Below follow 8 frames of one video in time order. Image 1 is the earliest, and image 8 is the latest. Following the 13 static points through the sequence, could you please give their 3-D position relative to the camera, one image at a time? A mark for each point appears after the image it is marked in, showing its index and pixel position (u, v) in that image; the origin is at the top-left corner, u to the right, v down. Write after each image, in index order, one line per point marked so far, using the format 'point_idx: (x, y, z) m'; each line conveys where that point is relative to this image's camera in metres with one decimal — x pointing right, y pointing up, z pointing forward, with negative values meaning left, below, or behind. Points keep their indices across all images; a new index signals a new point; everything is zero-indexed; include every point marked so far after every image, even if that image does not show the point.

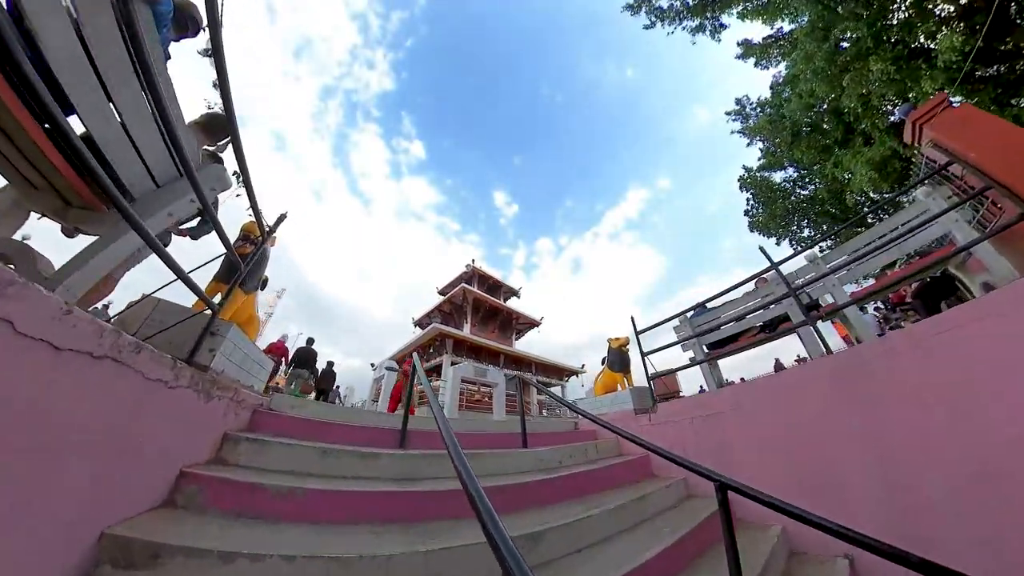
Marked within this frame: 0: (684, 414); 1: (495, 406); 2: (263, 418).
0: (+2.5, -1.7, +4.7) m
1: (-0.4, -3.0, +9.0) m
2: (-1.8, -0.9, +2.5) m
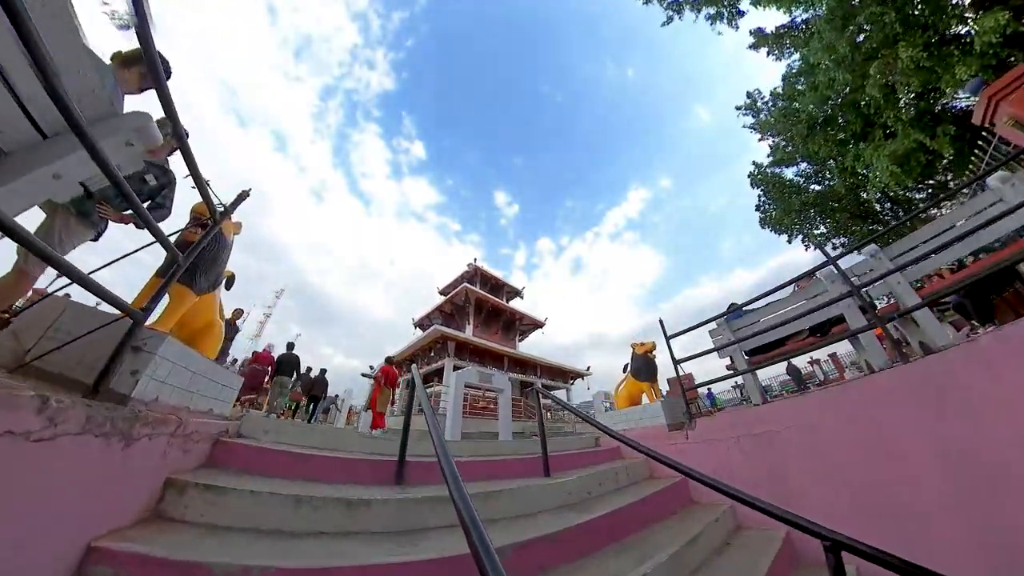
0: (+2.7, -1.7, +4.2) m
1: (-0.2, -3.0, +8.4) m
2: (-1.6, -0.9, +2.0) m
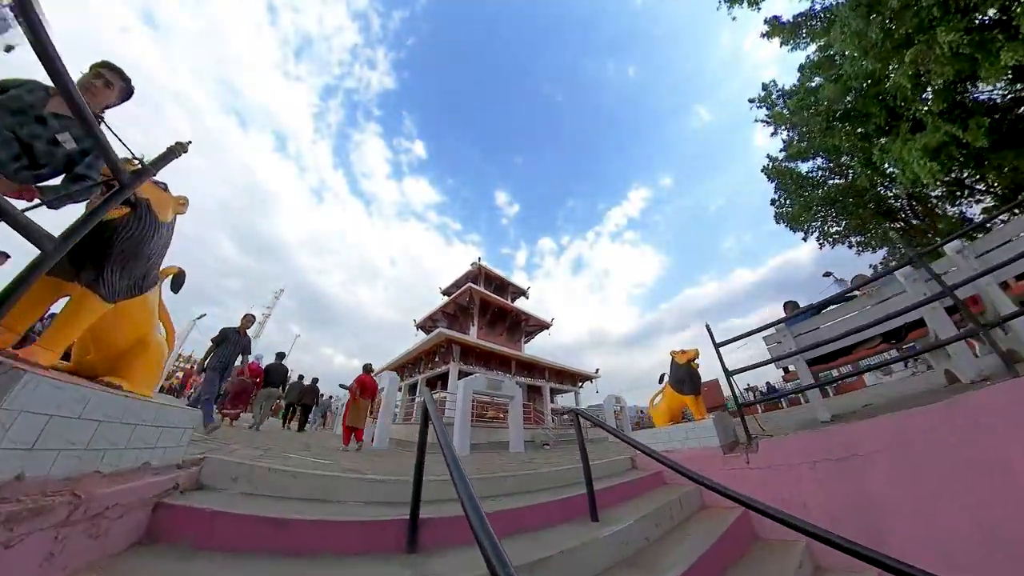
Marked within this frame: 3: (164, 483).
0: (+2.9, -1.7, +3.6) m
1: (0.0, -3.0, +7.9) m
2: (-1.4, -0.9, +1.4) m
3: (-1.5, -0.8, +1.5) m
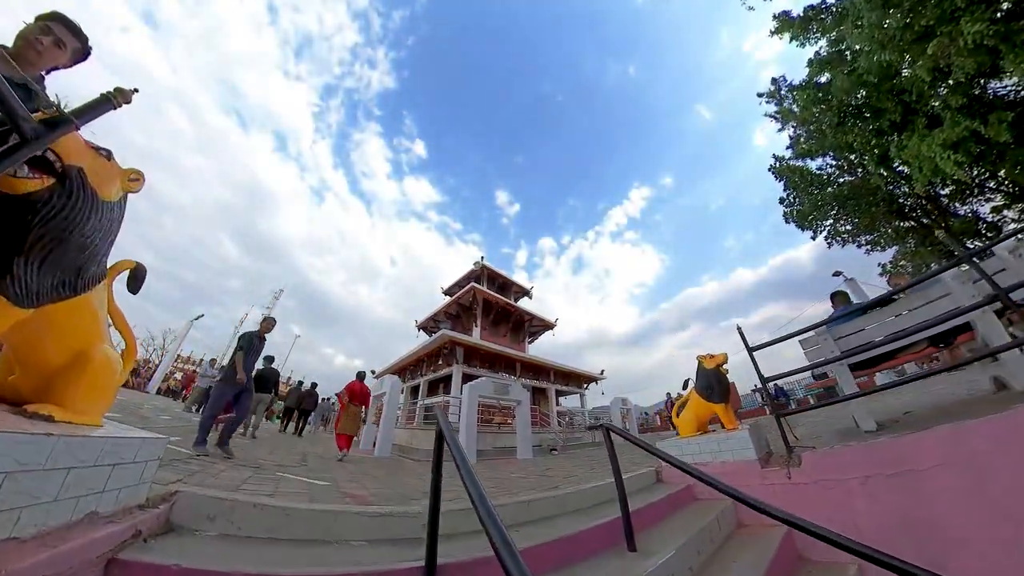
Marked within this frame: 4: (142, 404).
0: (+3.1, -1.7, +3.3) m
1: (+0.2, -3.0, +7.6) m
2: (-1.2, -0.9, +1.1) m
3: (-1.3, -0.8, +1.2) m
4: (-6.8, -2.2, +6.5) m
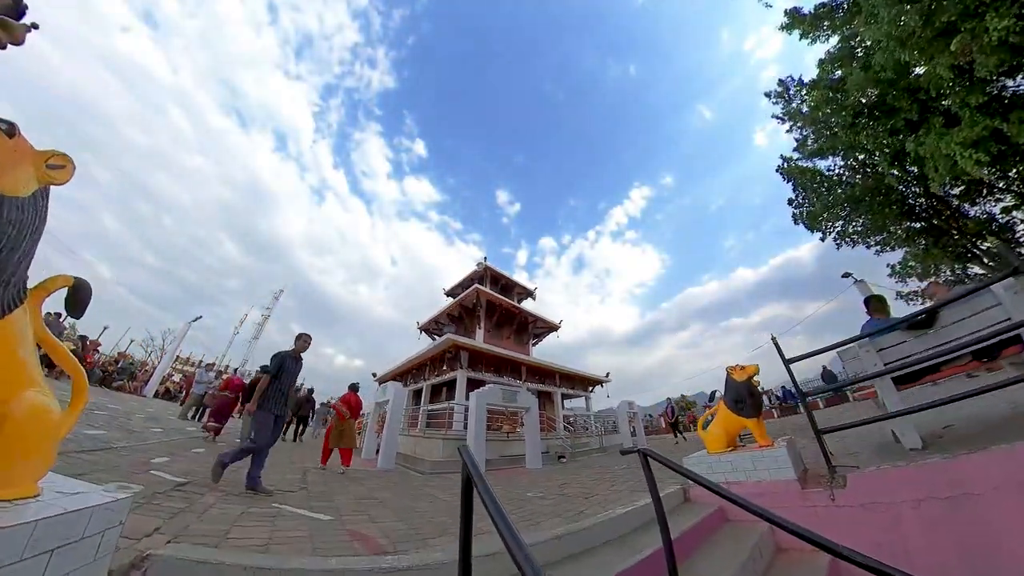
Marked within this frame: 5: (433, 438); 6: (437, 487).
0: (+3.2, -1.7, +3.0) m
1: (+0.3, -3.0, +7.3) m
2: (-1.1, -1.0, +0.9) m
3: (-1.2, -0.9, +0.9) m
4: (-6.7, -2.2, +6.3) m
5: (-1.6, -3.0, +7.1) m
6: (-0.9, -2.5, +4.4) m
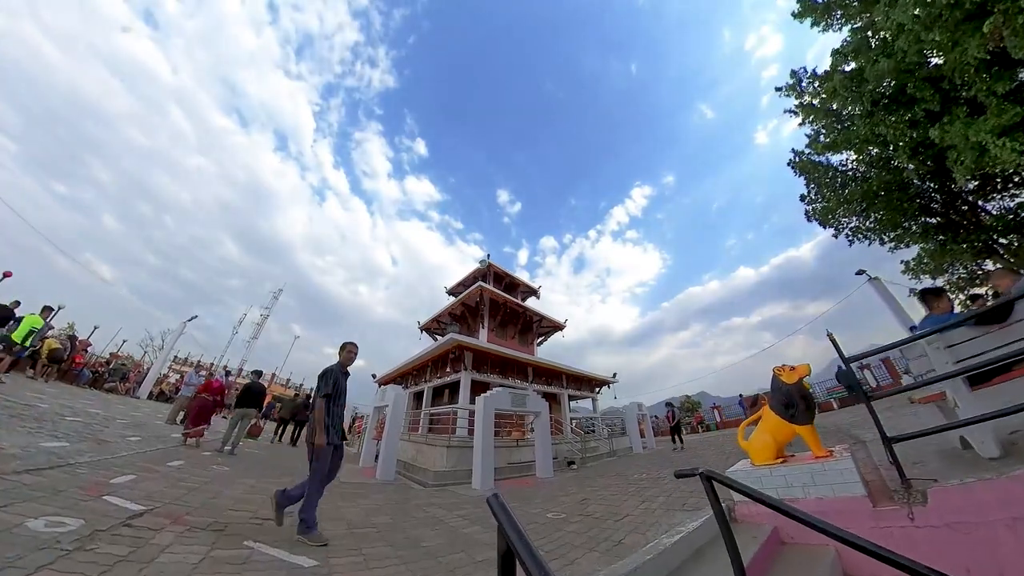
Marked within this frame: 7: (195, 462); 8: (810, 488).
0: (+3.4, -1.7, +2.6) m
1: (+0.5, -3.0, +6.8) m
2: (-0.9, -0.9, +0.4) m
3: (-1.0, -0.8, +0.5) m
4: (-6.5, -2.1, +5.8) m
5: (-1.4, -2.9, +6.6) m
6: (-0.8, -2.4, +4.0) m
7: (-3.6, -2.0, +4.0) m
8: (+2.7, -1.9, +3.3) m
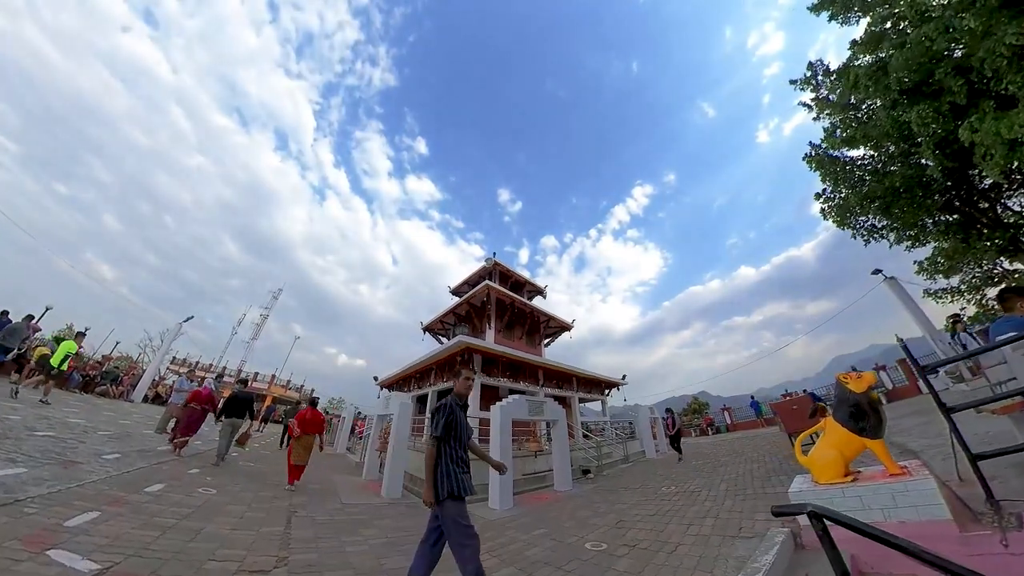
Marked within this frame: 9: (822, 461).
0: (+3.7, -1.6, +2.1) m
1: (+0.8, -3.0, +6.4) m
2: (-0.7, -0.9, -0.1) m
3: (-0.8, -0.8, 0.0) m
4: (-6.2, -2.1, +5.4) m
5: (-1.2, -2.9, +6.1) m
6: (-0.5, -2.4, +3.5) m
7: (-3.3, -2.0, +3.5) m
8: (+3.0, -1.9, +2.8) m
9: (+3.6, -1.9, +4.1) m
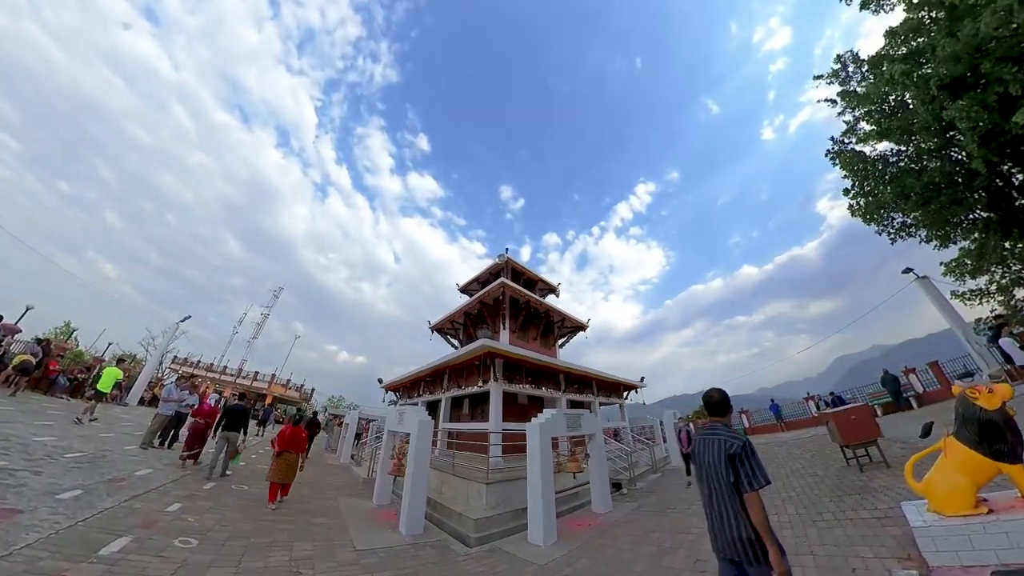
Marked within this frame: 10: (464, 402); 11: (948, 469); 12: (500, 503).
0: (+4.2, -1.6, +1.3) m
1: (+1.3, -2.9, +5.6) m
2: (-0.2, -0.9, -0.8) m
3: (-0.3, -0.8, -0.8) m
4: (-5.7, -2.1, +4.6) m
5: (-0.7, -2.9, +5.4) m
6: (0.0, -2.4, +2.7) m
7: (-2.8, -1.9, +2.8) m
8: (+3.5, -1.9, +2.1) m
9: (+4.1, -1.9, +3.3) m
10: (-1.3, -3.1, +9.8) m
11: (+4.1, -1.8, +3.3) m
12: (-0.2, -3.1, +5.0) m
